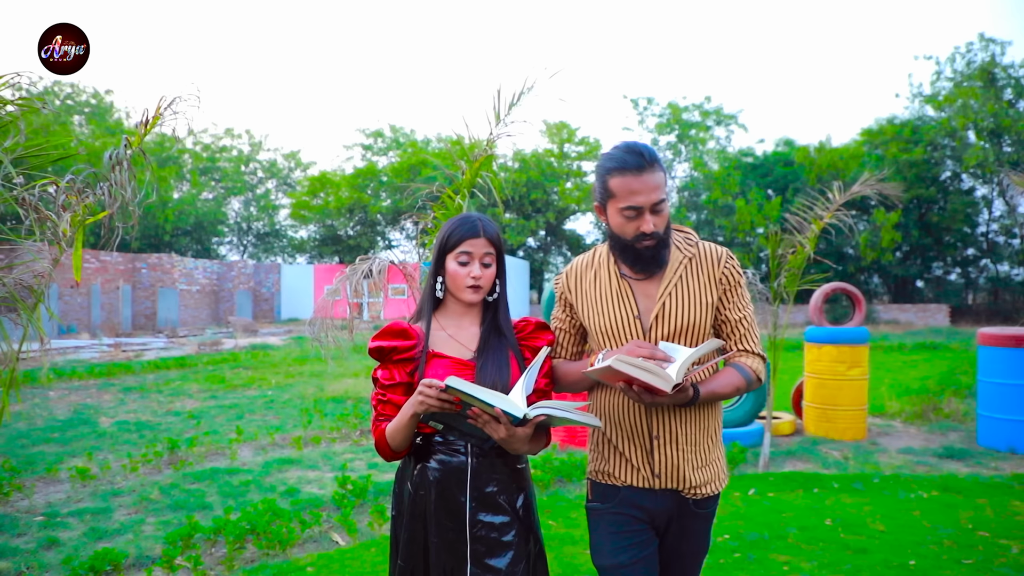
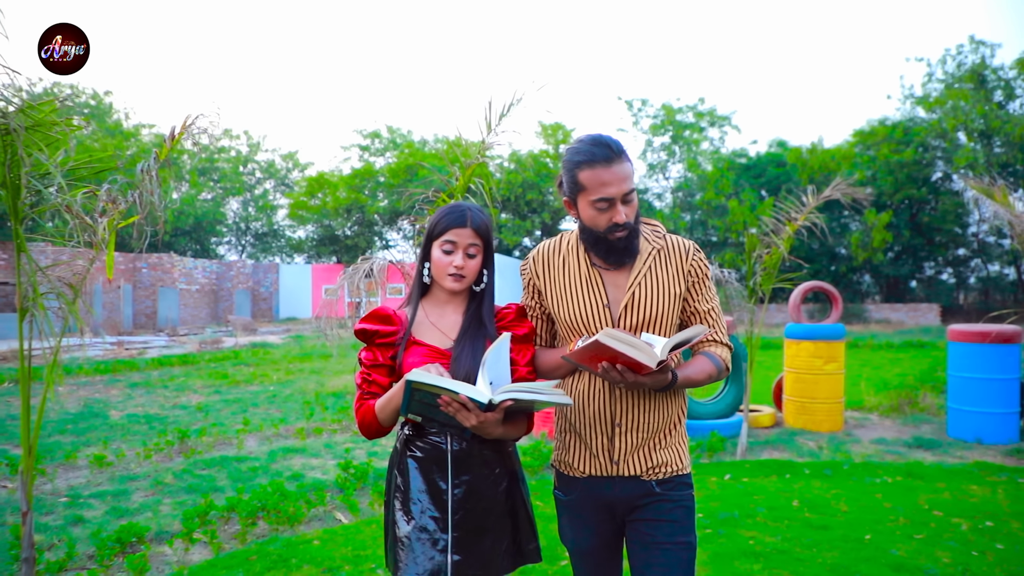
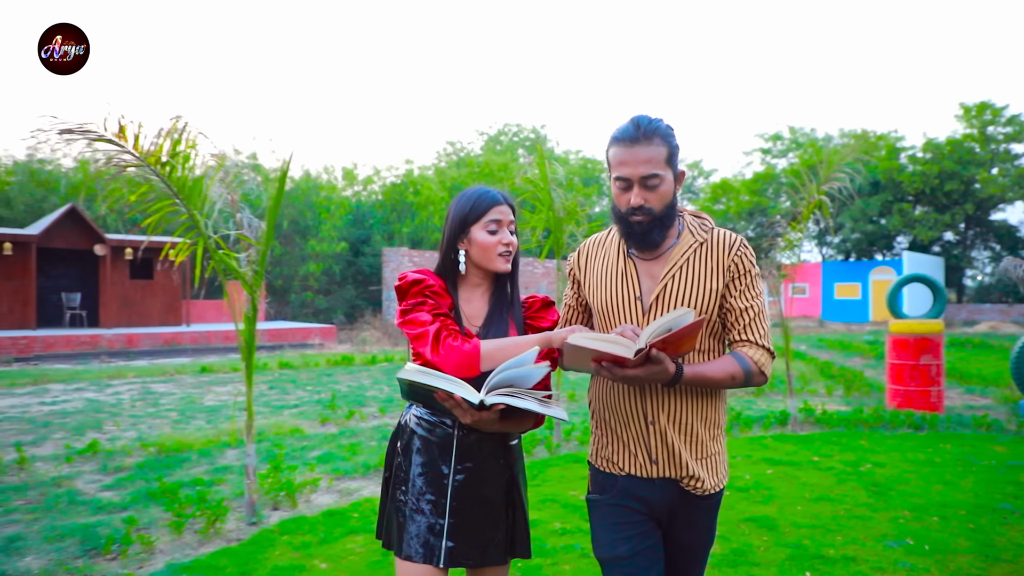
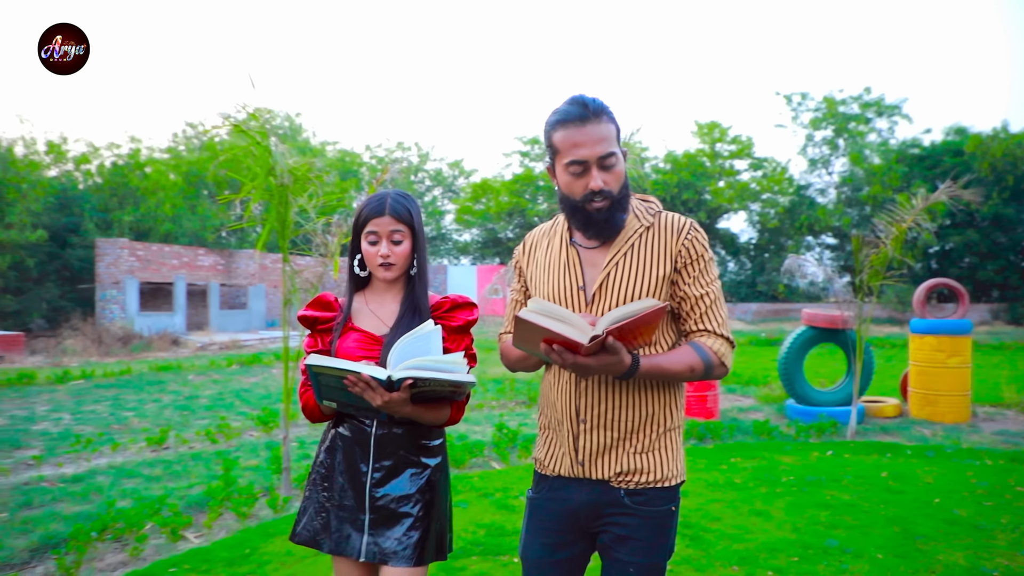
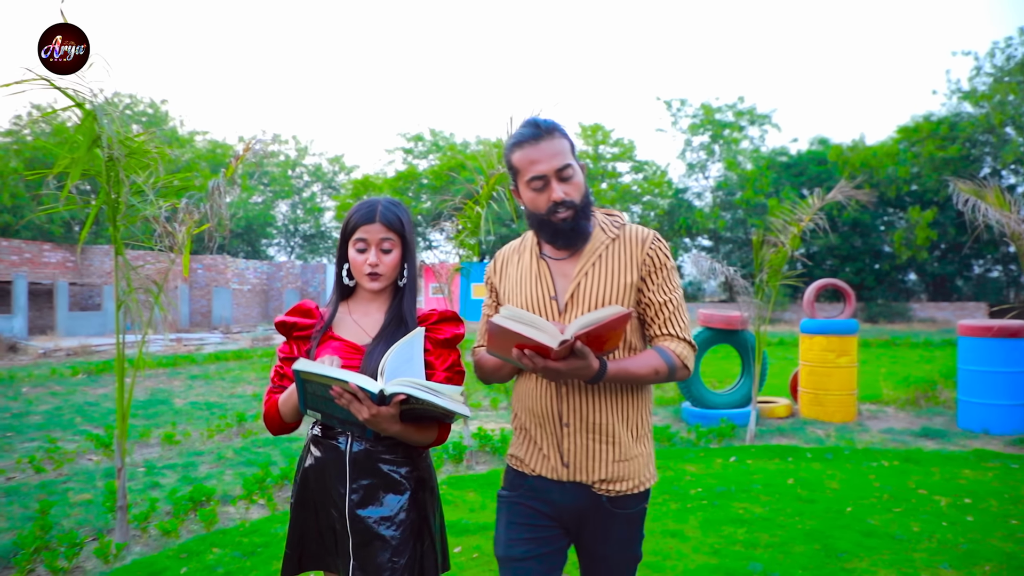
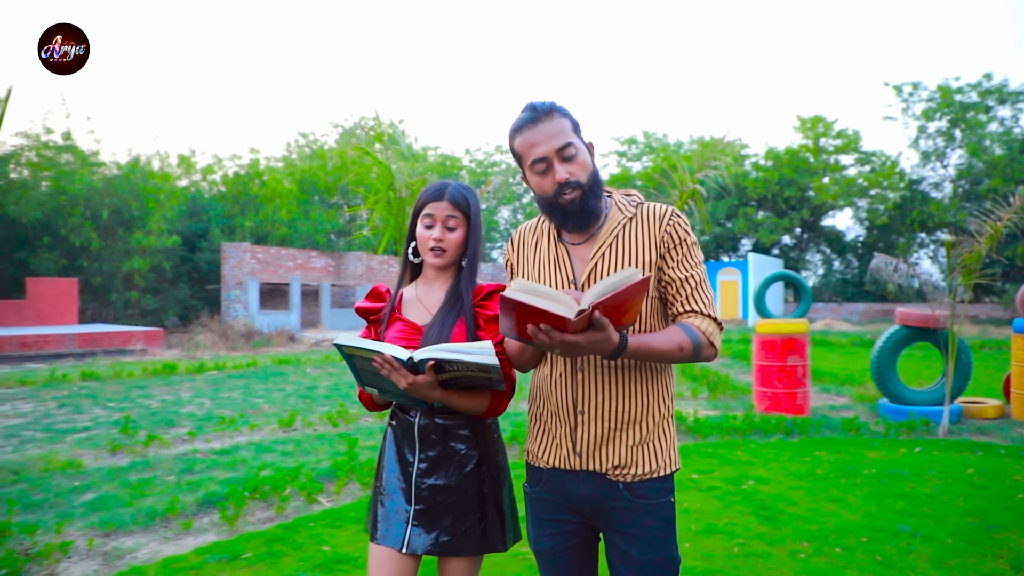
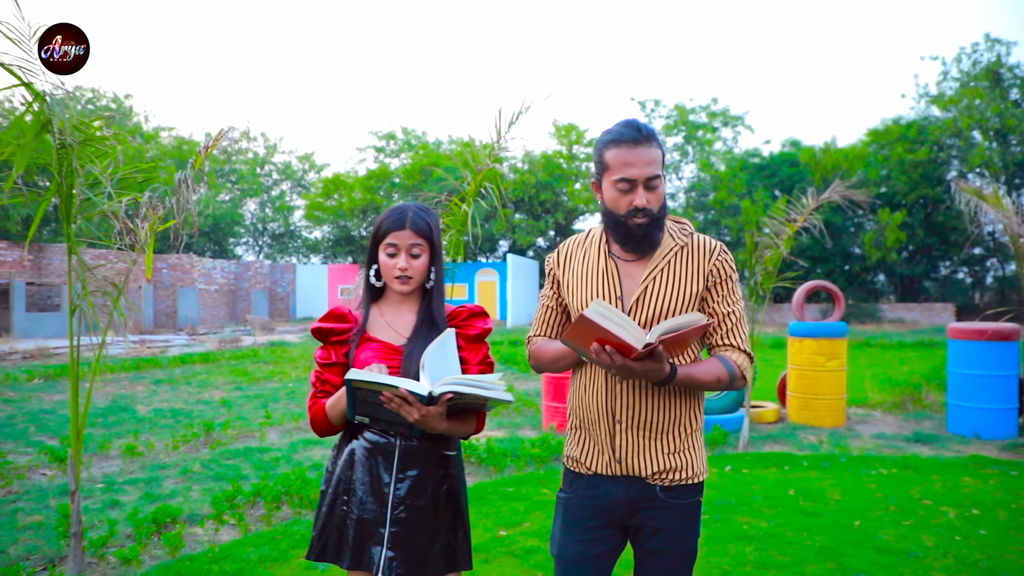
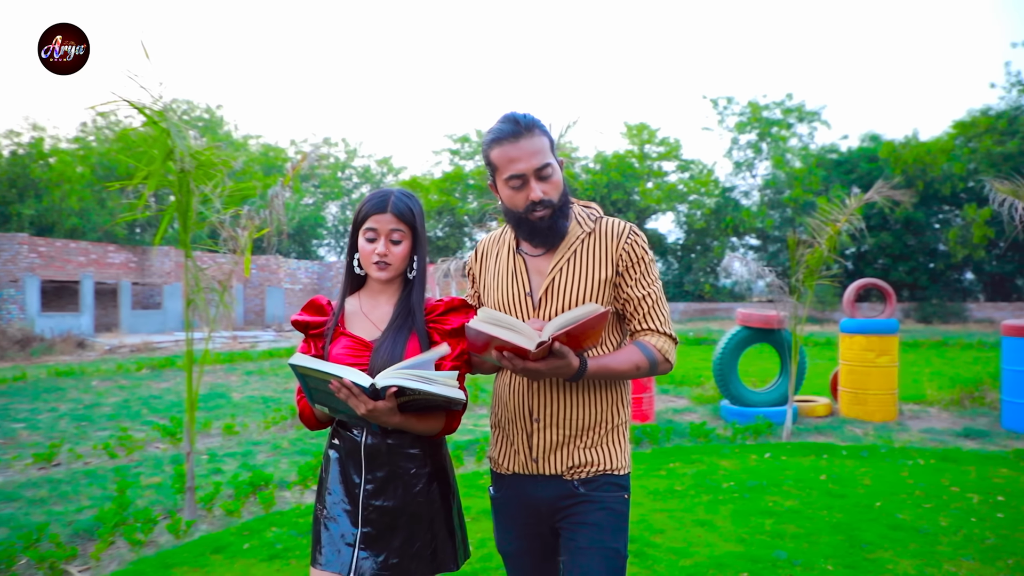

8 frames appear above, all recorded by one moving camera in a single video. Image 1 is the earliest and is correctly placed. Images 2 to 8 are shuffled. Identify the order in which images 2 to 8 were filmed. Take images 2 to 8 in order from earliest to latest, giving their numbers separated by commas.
2, 7, 5, 8, 4, 6, 3
